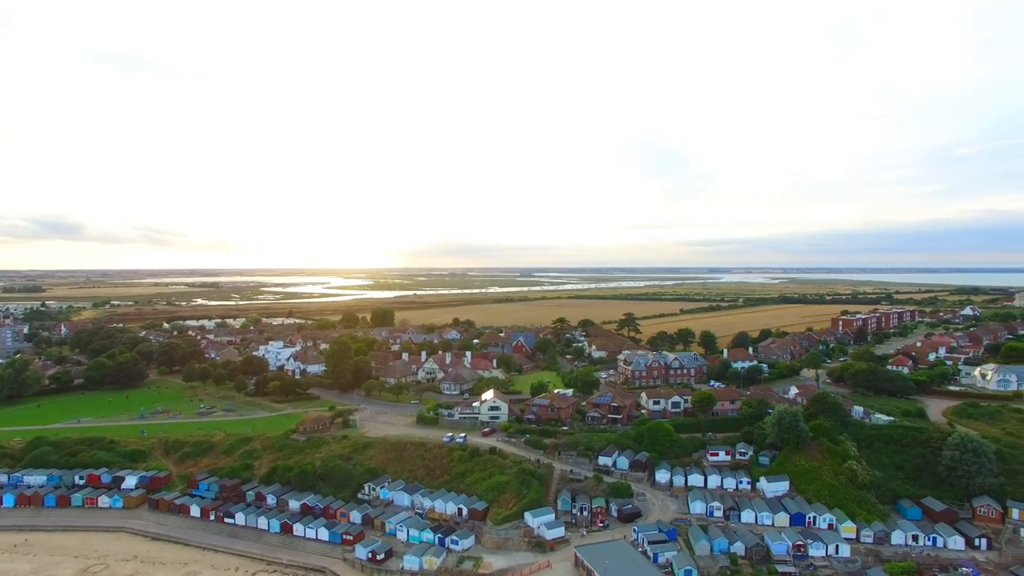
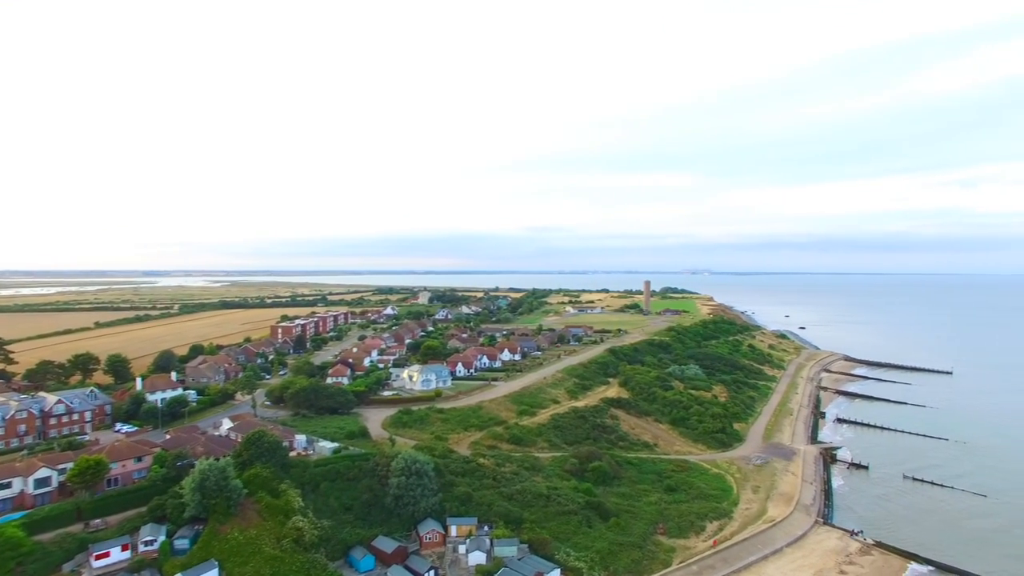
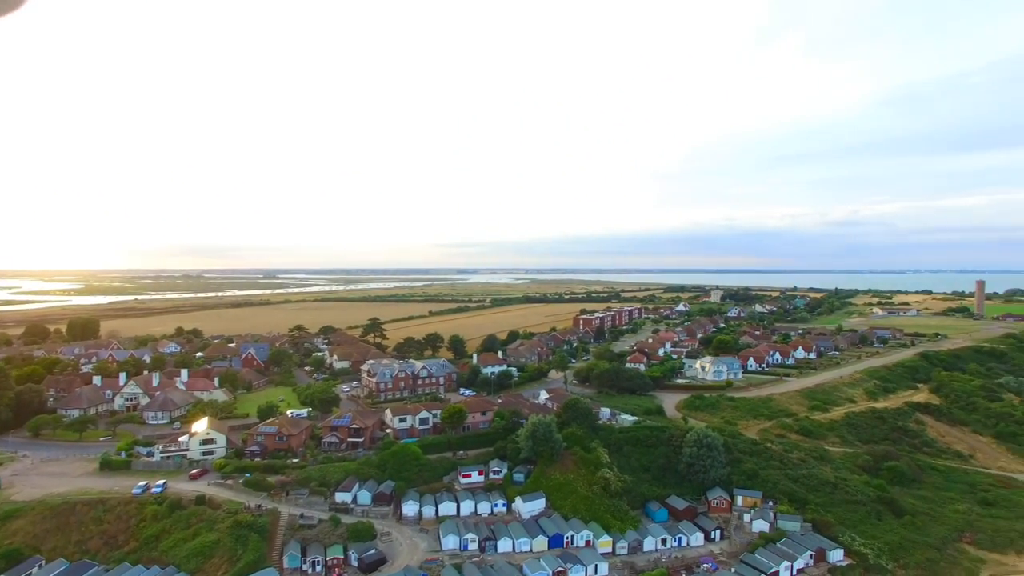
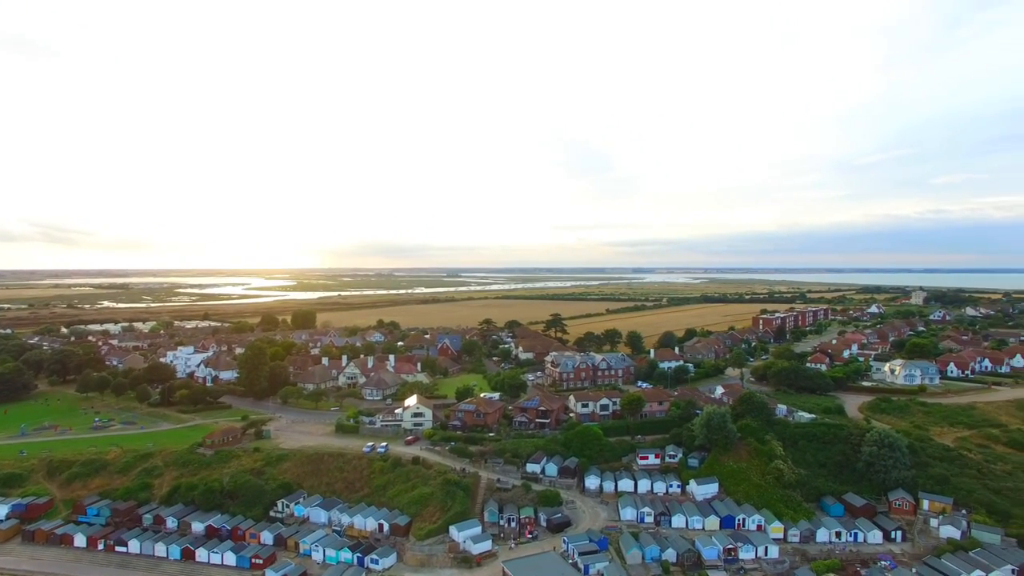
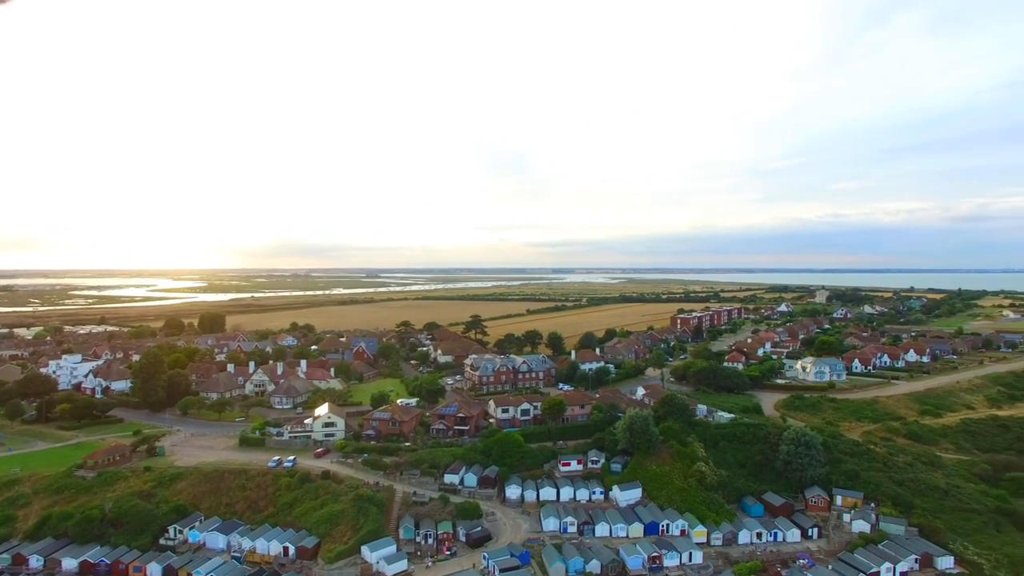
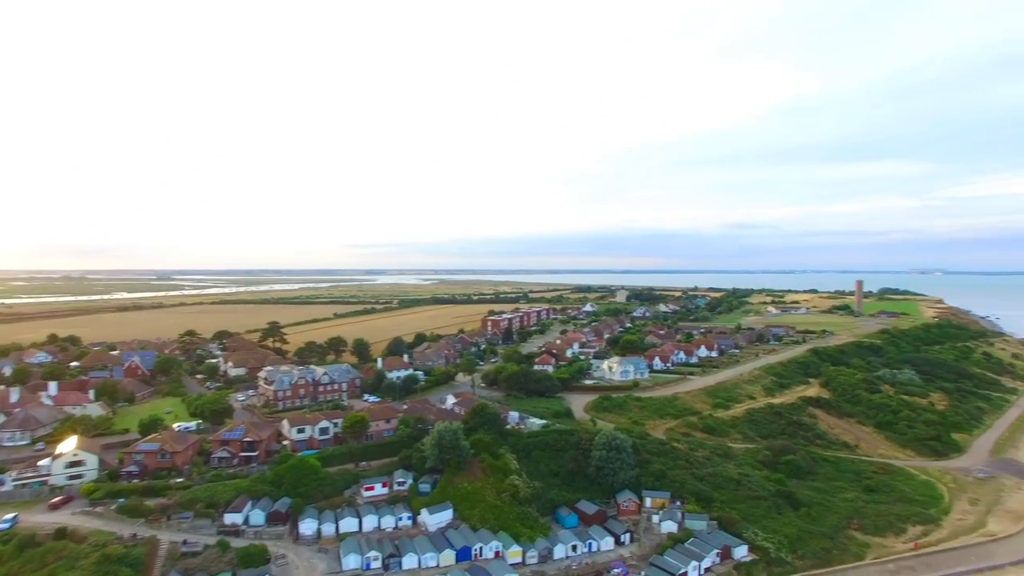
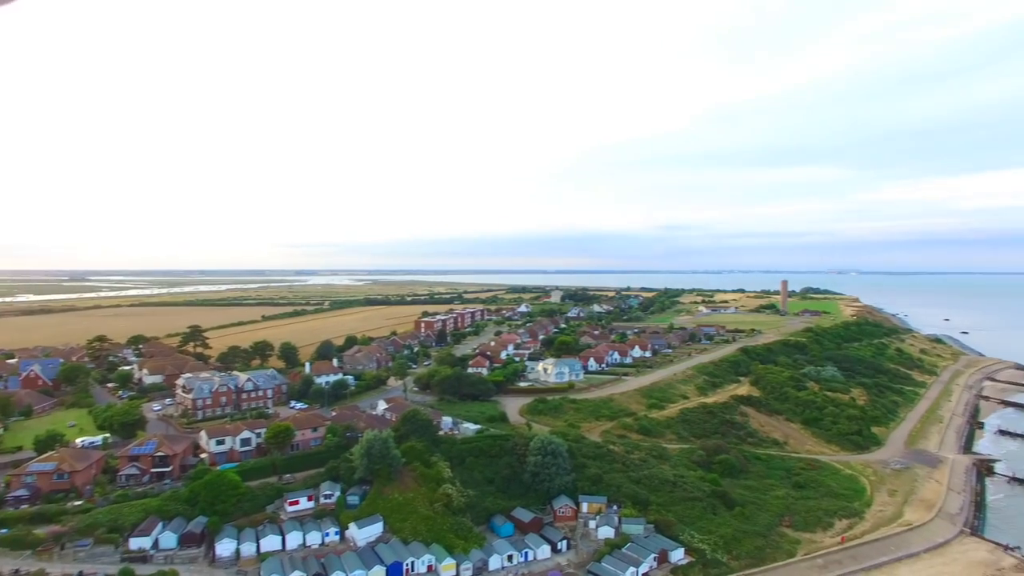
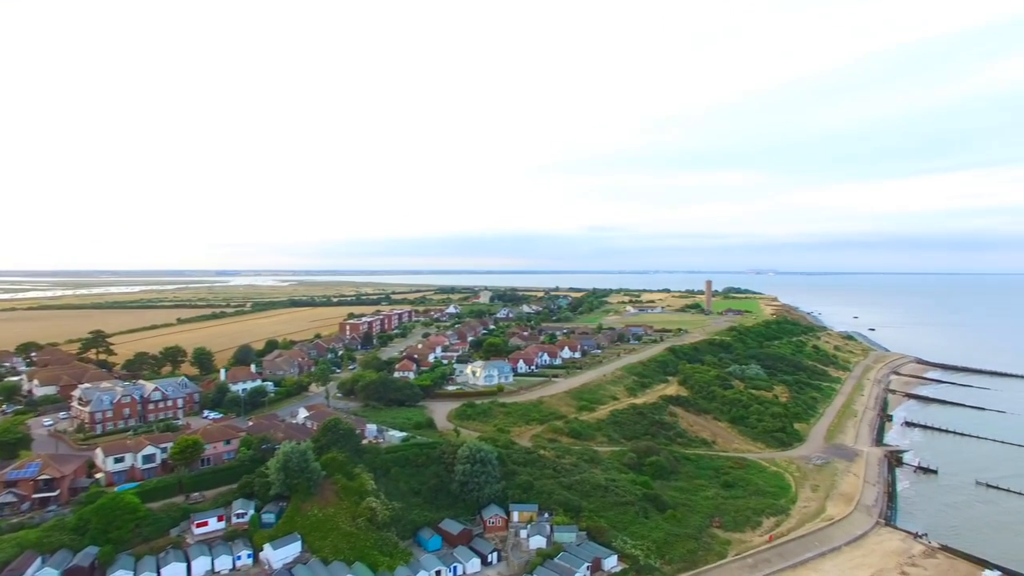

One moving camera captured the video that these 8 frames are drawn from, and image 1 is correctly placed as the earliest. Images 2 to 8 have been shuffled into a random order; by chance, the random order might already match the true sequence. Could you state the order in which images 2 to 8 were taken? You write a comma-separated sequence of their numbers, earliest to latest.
4, 5, 3, 6, 7, 8, 2
